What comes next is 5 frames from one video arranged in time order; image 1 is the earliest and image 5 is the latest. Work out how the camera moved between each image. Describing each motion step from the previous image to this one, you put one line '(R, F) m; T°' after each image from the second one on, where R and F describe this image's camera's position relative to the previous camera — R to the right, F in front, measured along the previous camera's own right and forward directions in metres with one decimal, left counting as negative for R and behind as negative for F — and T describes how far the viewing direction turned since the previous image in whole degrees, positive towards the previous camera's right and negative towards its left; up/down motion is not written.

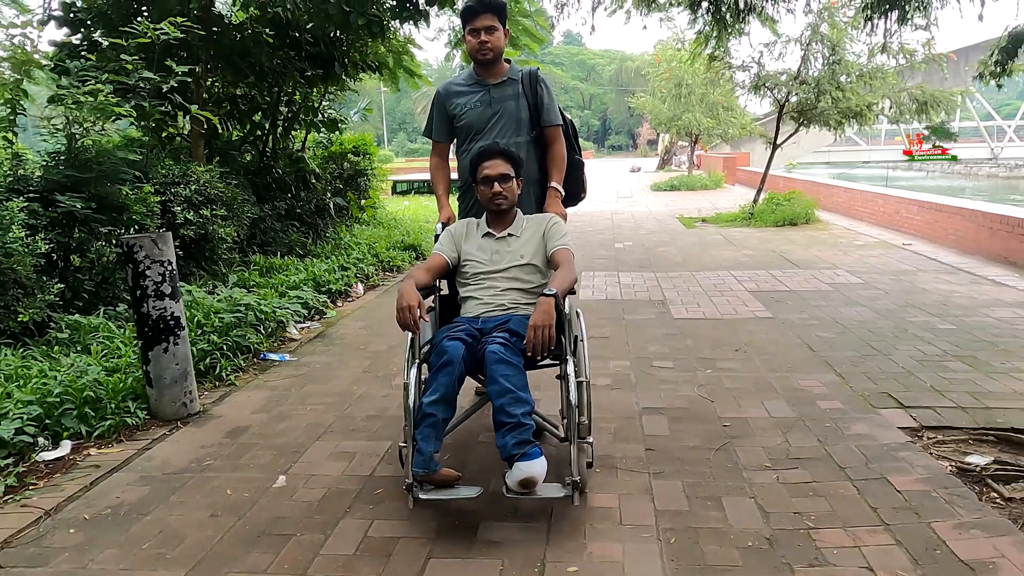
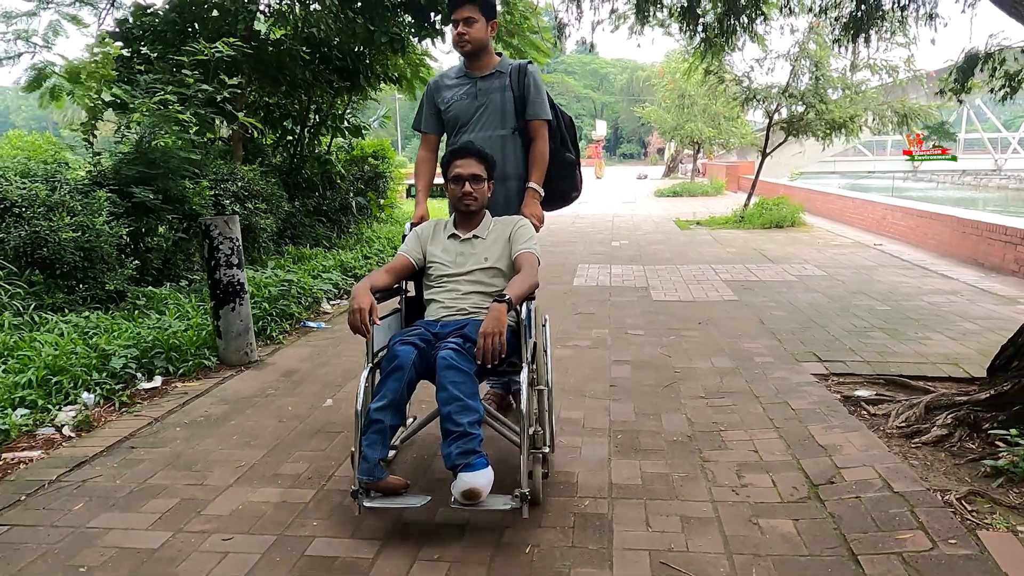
(+0.1, -0.9) m; -1°
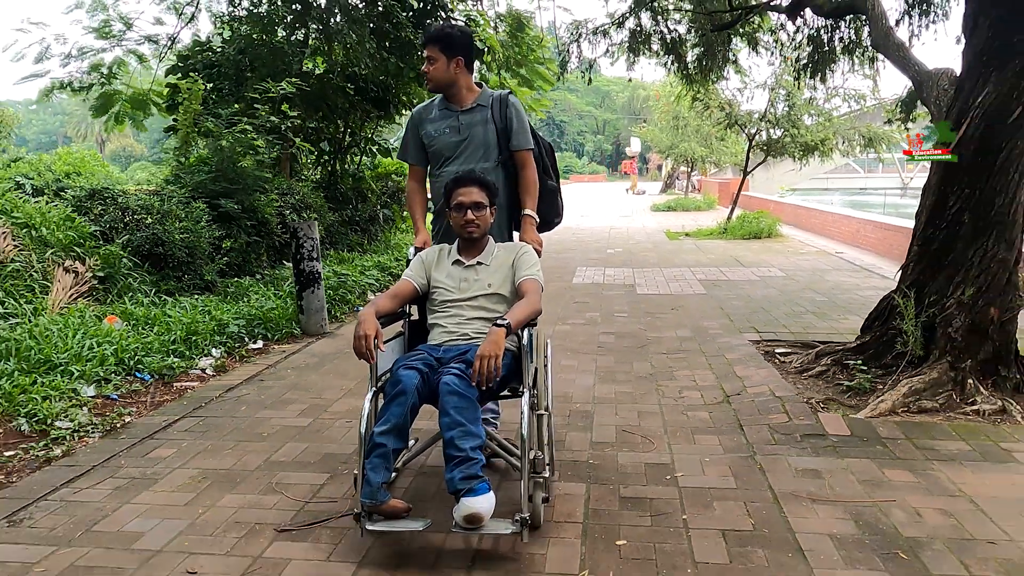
(-0.1, -1.4) m; 0°
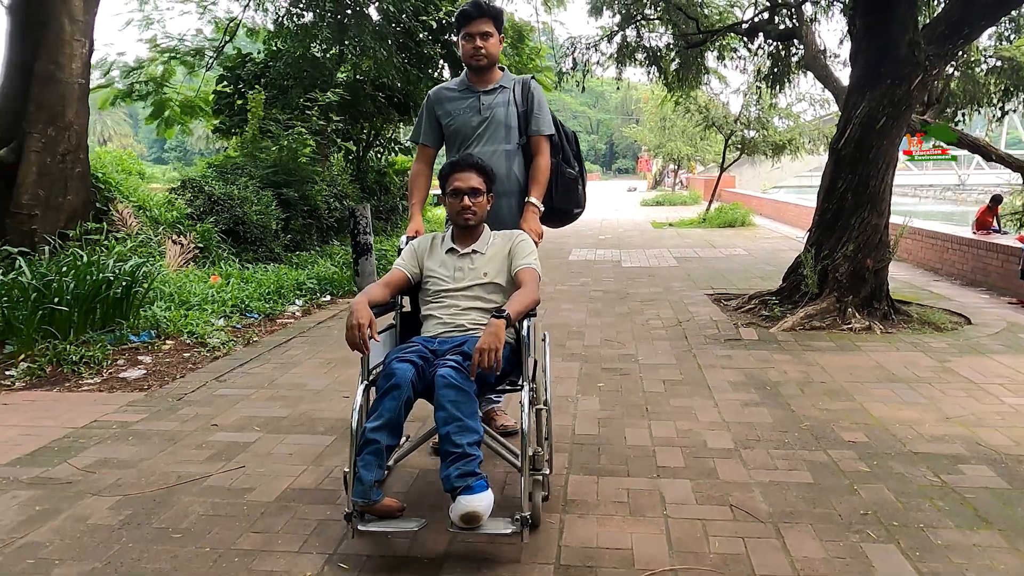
(-0.2, -1.6) m; 0°
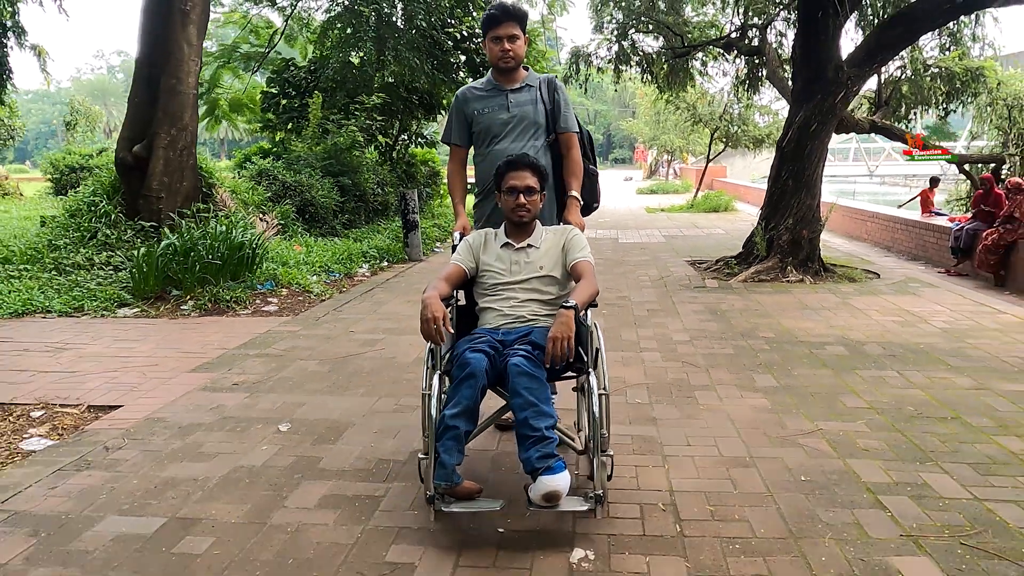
(-0.3, -1.8) m; 0°
